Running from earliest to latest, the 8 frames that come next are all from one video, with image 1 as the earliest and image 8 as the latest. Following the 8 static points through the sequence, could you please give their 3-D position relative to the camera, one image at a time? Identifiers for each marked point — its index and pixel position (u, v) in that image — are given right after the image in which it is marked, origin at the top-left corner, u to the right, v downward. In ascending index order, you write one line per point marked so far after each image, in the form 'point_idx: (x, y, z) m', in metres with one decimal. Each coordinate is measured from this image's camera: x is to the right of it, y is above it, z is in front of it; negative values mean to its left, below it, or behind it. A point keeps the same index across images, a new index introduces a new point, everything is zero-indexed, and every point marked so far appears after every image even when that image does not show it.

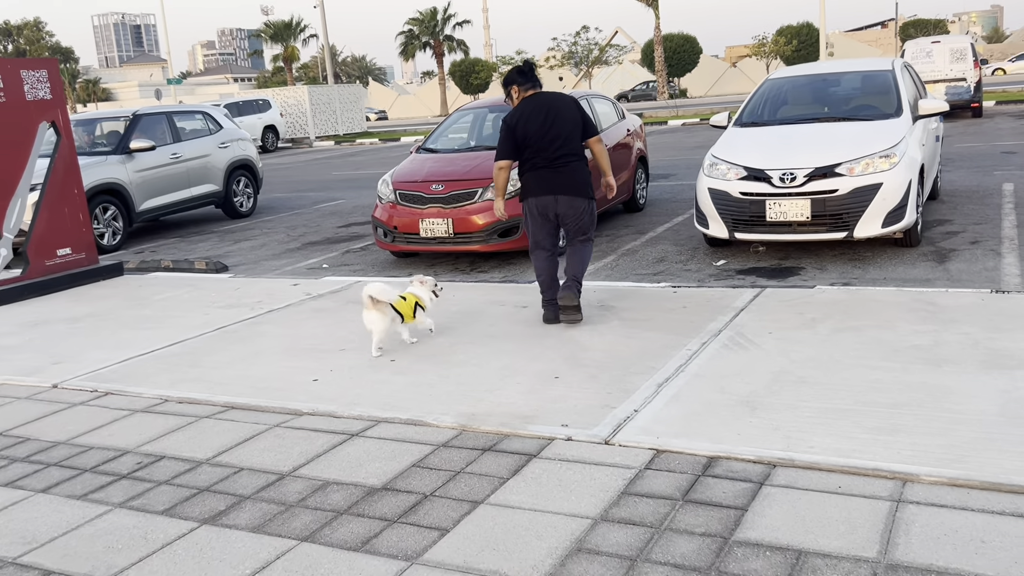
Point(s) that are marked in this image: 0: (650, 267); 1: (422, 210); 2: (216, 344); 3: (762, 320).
0: (+1.0, +0.2, +7.0) m
1: (-0.7, +0.6, +7.4) m
2: (-1.6, -0.3, +5.1) m
3: (+1.2, -0.2, +4.6) m
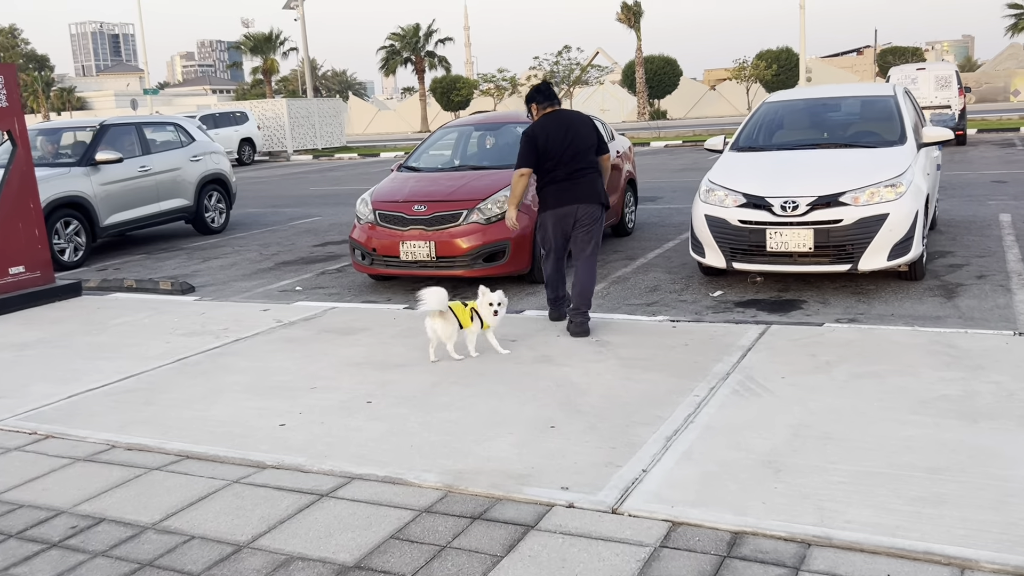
0: (+0.9, -0.1, +6.6) m
1: (-0.8, +0.4, +7.0) m
2: (-1.7, -0.4, +4.6) m
3: (+1.2, -0.3, +4.3) m
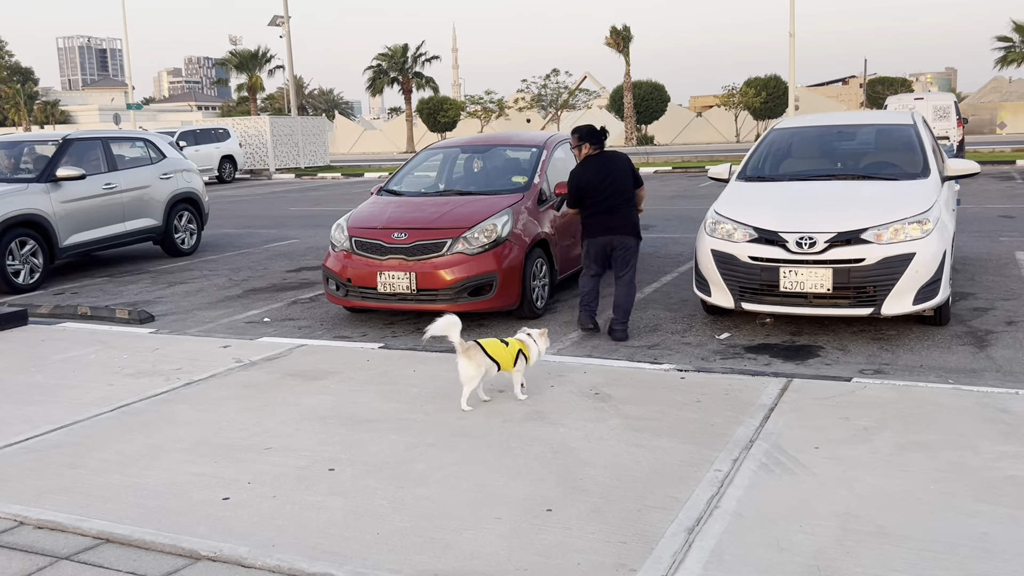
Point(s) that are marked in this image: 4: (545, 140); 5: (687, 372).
0: (+0.8, -0.3, +6.0) m
1: (-0.9, +0.2, +6.4) m
2: (-1.7, -0.6, +4.0) m
3: (+1.1, -0.5, +3.7) m
4: (+0.3, +1.2, +7.8) m
5: (+0.9, -0.4, +4.7) m
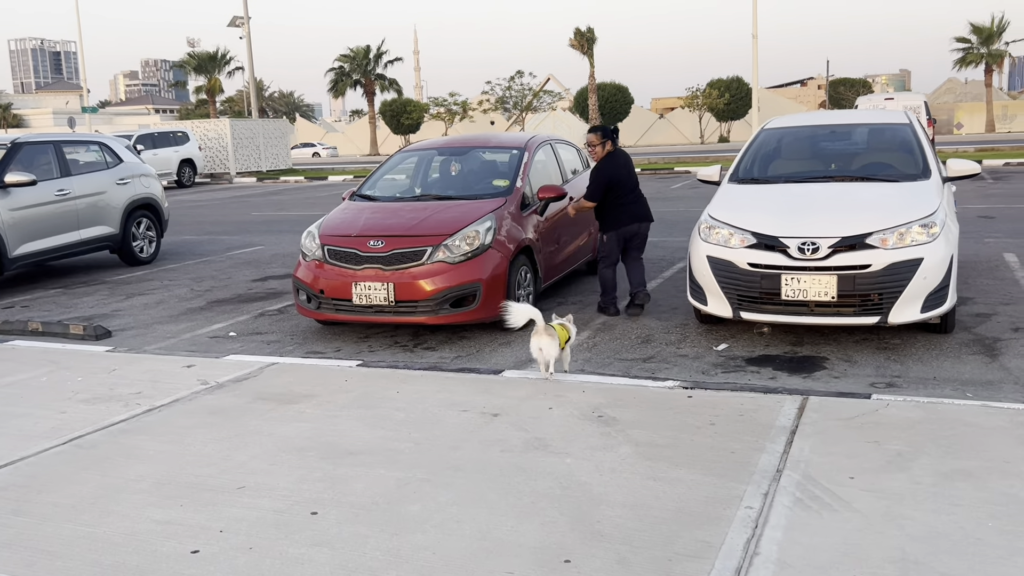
0: (+0.8, -0.4, +5.7) m
1: (-1.0, +0.1, +6.0) m
2: (-1.7, -0.7, +3.6) m
3: (+1.1, -0.6, +3.4) m
4: (+0.1, +1.2, +7.5) m
5: (+0.9, -0.5, +4.4) m
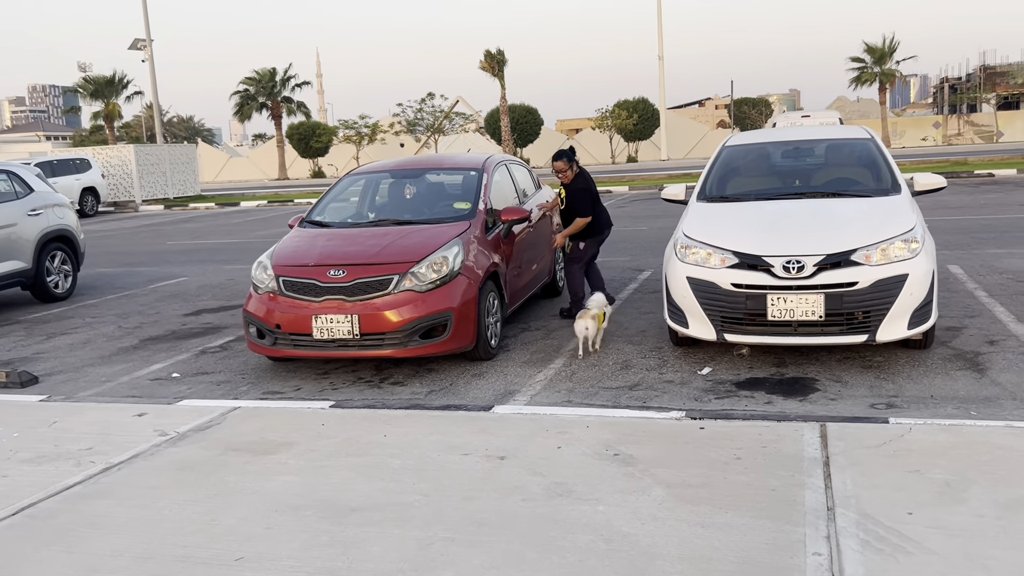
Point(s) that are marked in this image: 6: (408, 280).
0: (+0.6, -0.5, +5.4) m
1: (-1.2, -0.1, +5.6) m
2: (-1.6, -0.9, +3.1) m
3: (+1.2, -0.7, +3.2) m
4: (-0.3, +1.0, +7.2) m
5: (+0.8, -0.6, +4.2) m
6: (-0.6, 0.0, +5.6) m
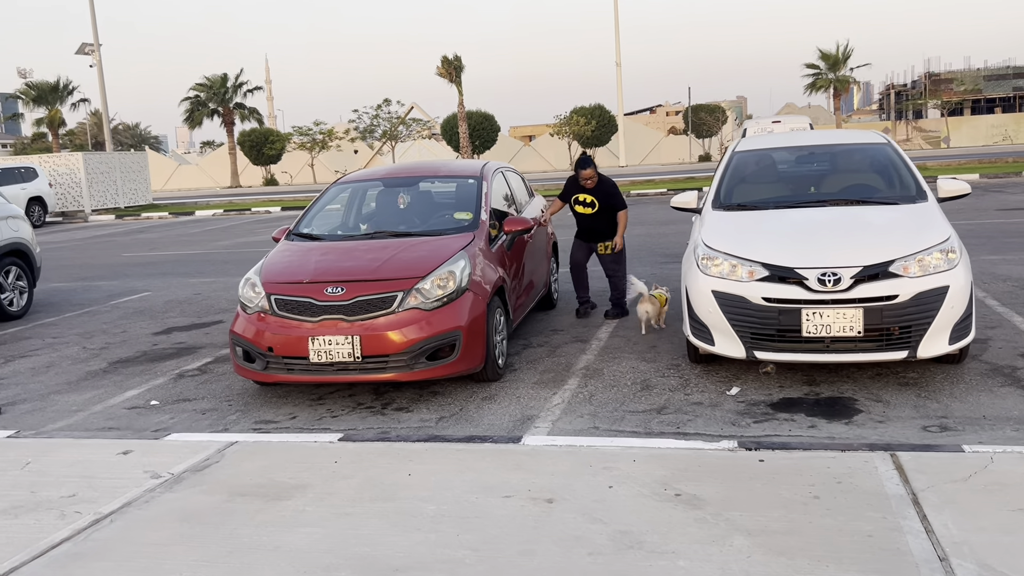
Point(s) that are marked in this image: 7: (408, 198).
0: (+0.7, -0.6, +5.1) m
1: (-1.1, -0.2, +5.1) m
2: (-1.4, -0.9, +2.6) m
3: (+1.4, -0.7, +2.8) m
4: (-0.3, +0.9, +6.8) m
5: (+1.0, -0.7, +3.8) m
6: (-0.5, -0.1, +5.1) m
7: (-0.7, +0.6, +6.5) m
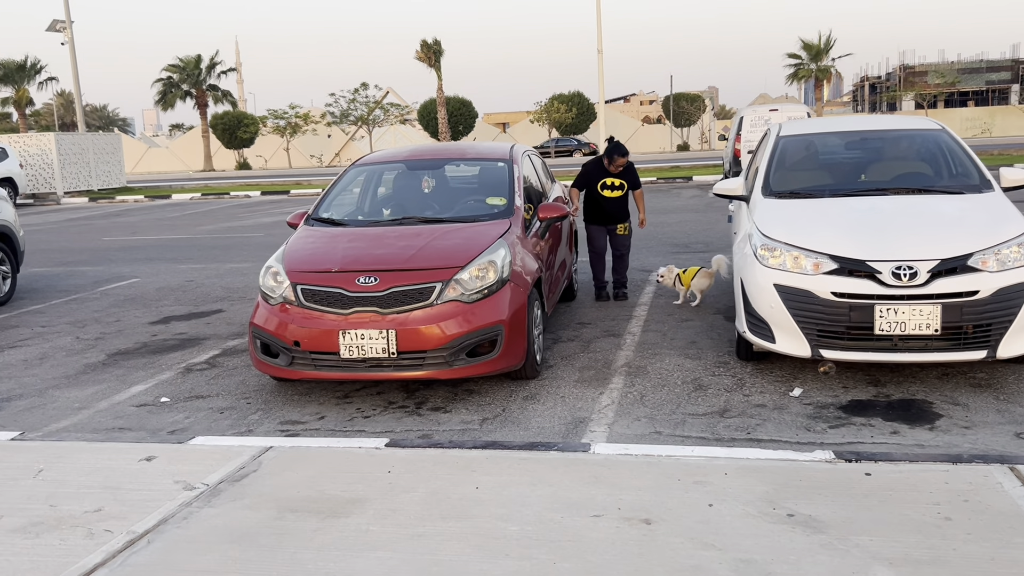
0: (+0.9, -0.6, +4.7) m
1: (-0.8, -0.1, +4.7) m
2: (-1.1, -0.9, +2.2) m
3: (+1.7, -0.7, +2.5) m
4: (-0.1, +0.9, +6.4) m
5: (+1.3, -0.6, +3.5) m
6: (-0.3, 0.0, +4.7) m
7: (-0.5, +0.7, +6.1) m
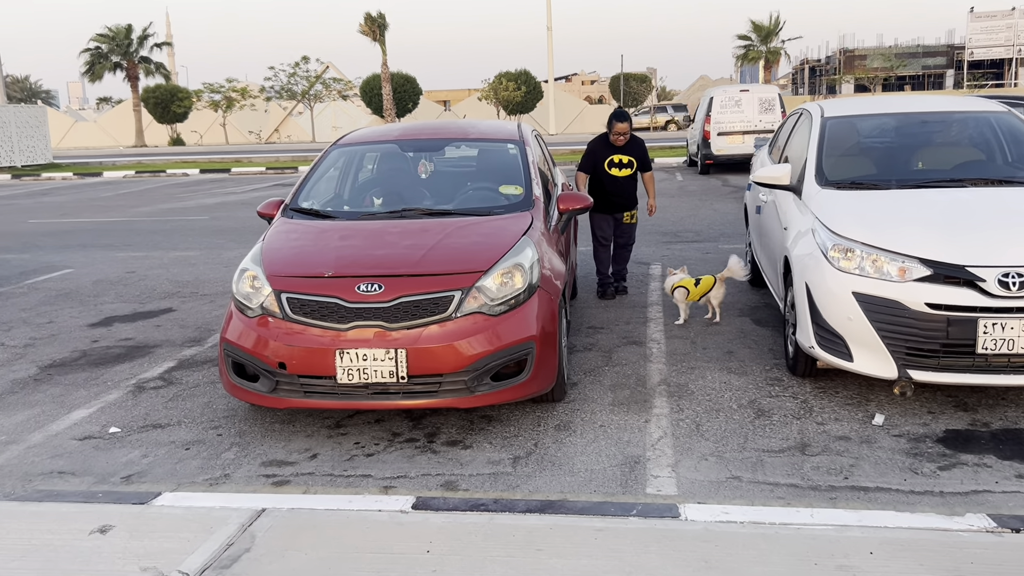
0: (+1.1, -0.6, +4.0) m
1: (-0.7, -0.2, +3.9) m
2: (-0.8, -1.0, +1.3) m
3: (+2.0, -0.8, +1.8) m
4: (0.0, +0.9, +5.6) m
5: (+1.5, -0.7, +2.8) m
6: (-0.2, 0.0, +3.9) m
7: (-0.5, +0.7, +5.2) m
